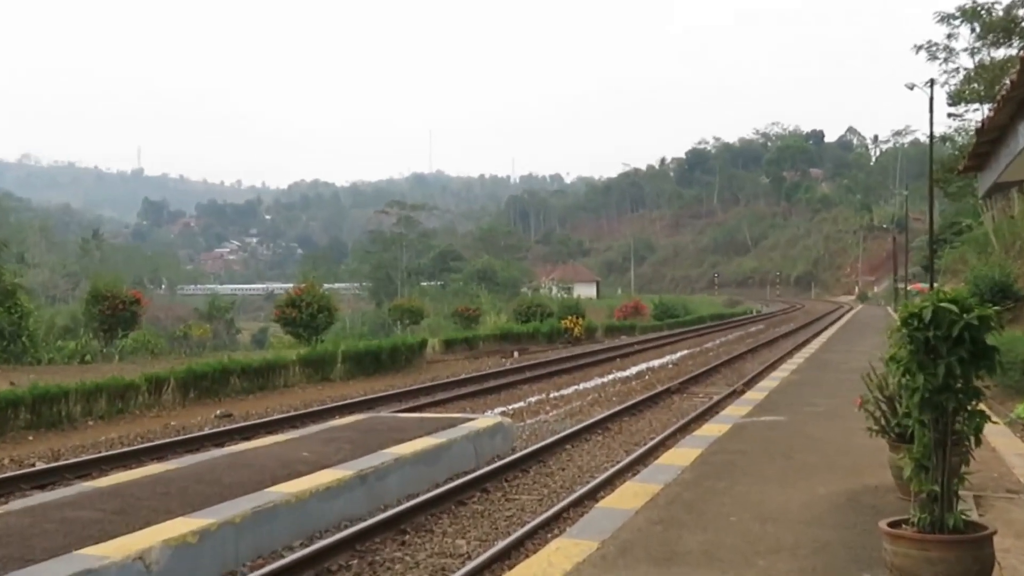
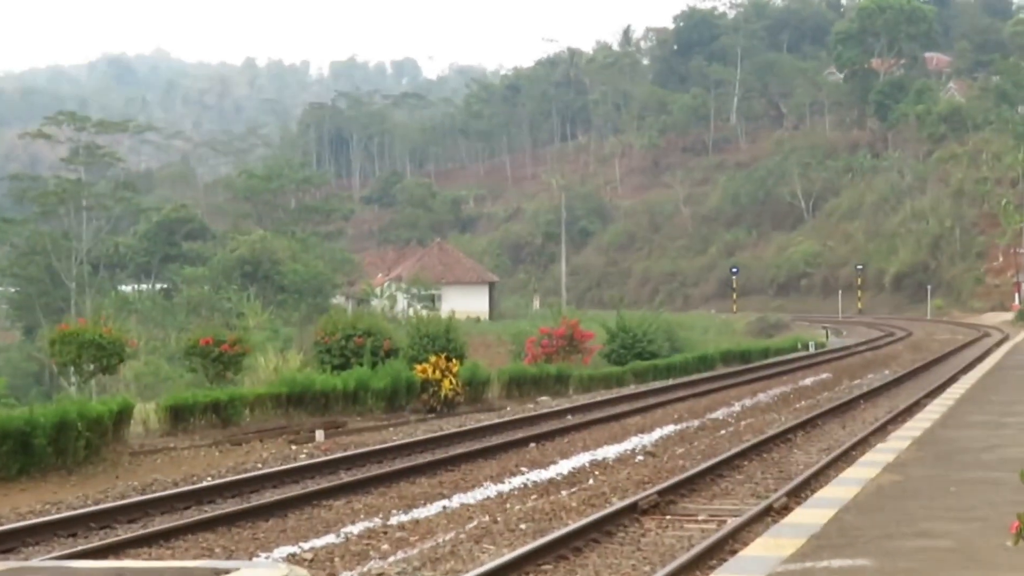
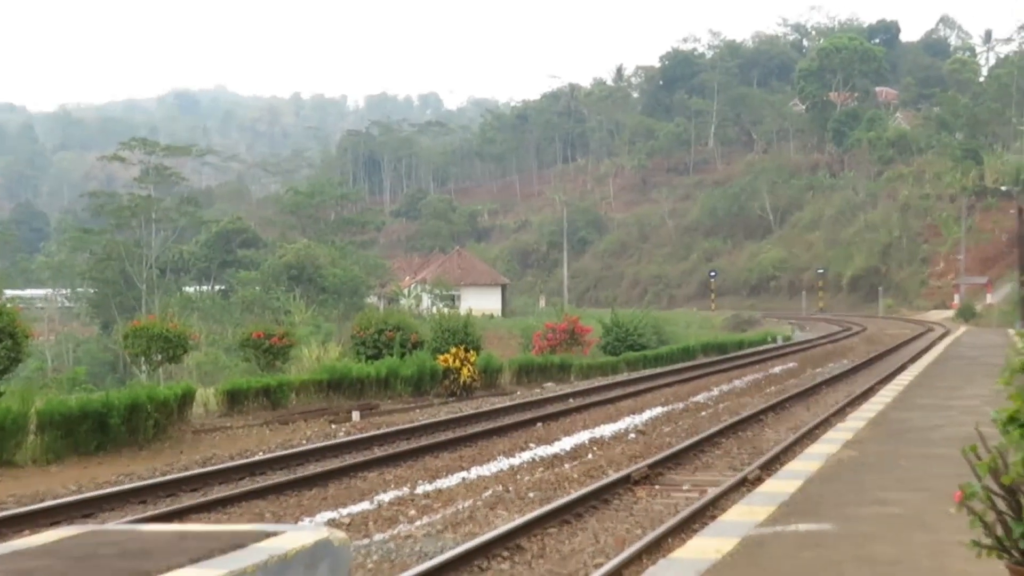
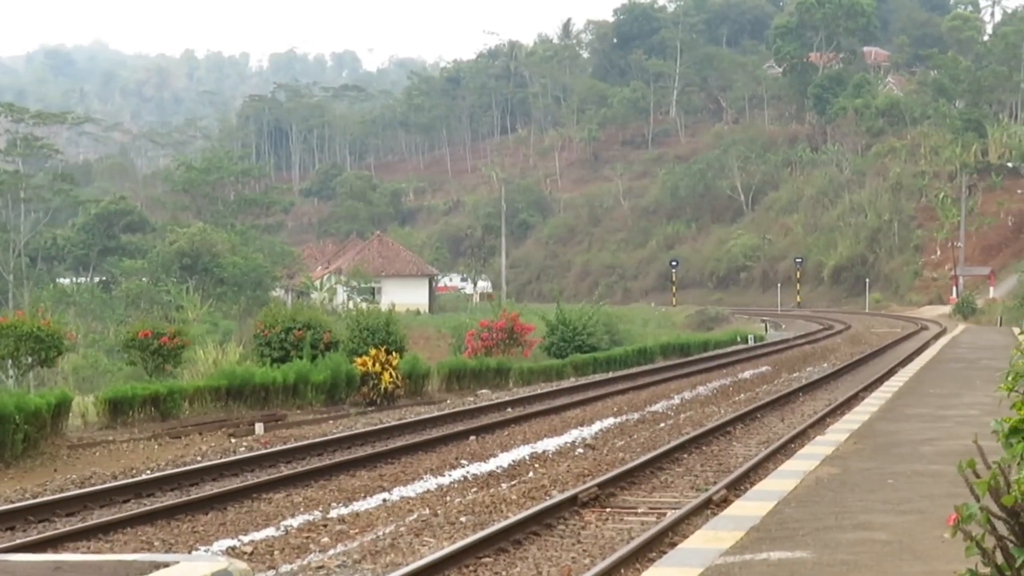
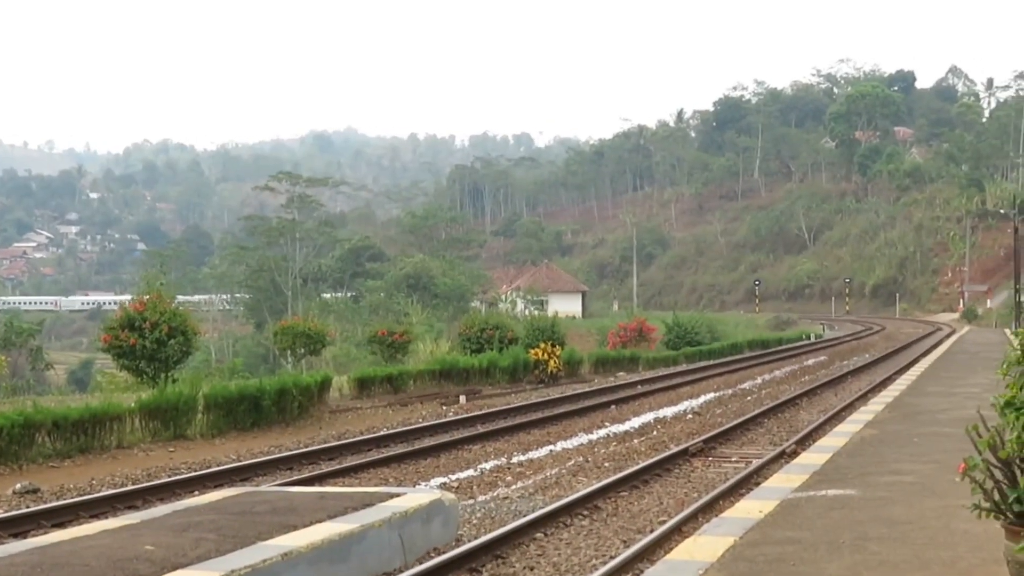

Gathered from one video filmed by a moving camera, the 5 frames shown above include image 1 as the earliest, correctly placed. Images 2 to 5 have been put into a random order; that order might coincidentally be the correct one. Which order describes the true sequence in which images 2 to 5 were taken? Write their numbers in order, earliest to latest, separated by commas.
5, 3, 2, 4
